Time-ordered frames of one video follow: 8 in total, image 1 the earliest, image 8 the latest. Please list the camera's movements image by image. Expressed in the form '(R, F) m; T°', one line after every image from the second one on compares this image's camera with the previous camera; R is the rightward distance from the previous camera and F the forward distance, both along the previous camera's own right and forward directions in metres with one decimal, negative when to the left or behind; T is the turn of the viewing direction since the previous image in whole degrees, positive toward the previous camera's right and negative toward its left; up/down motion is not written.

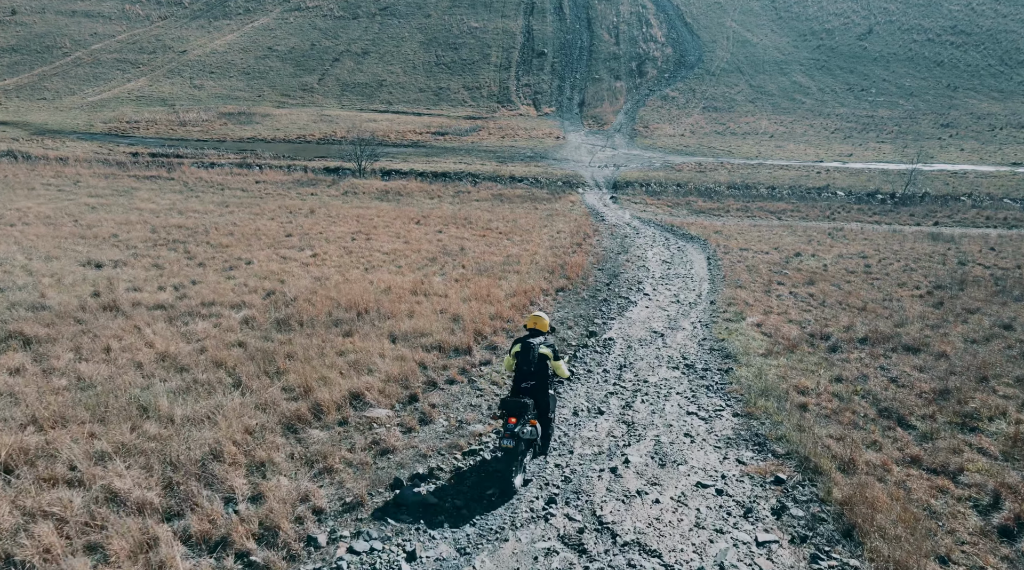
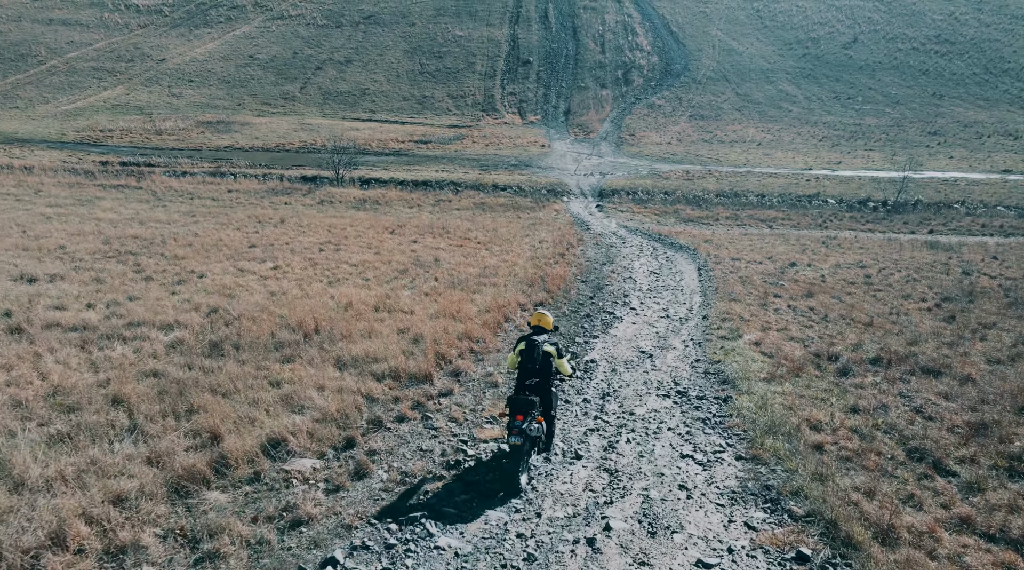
(+0.3, +1.8) m; +1°
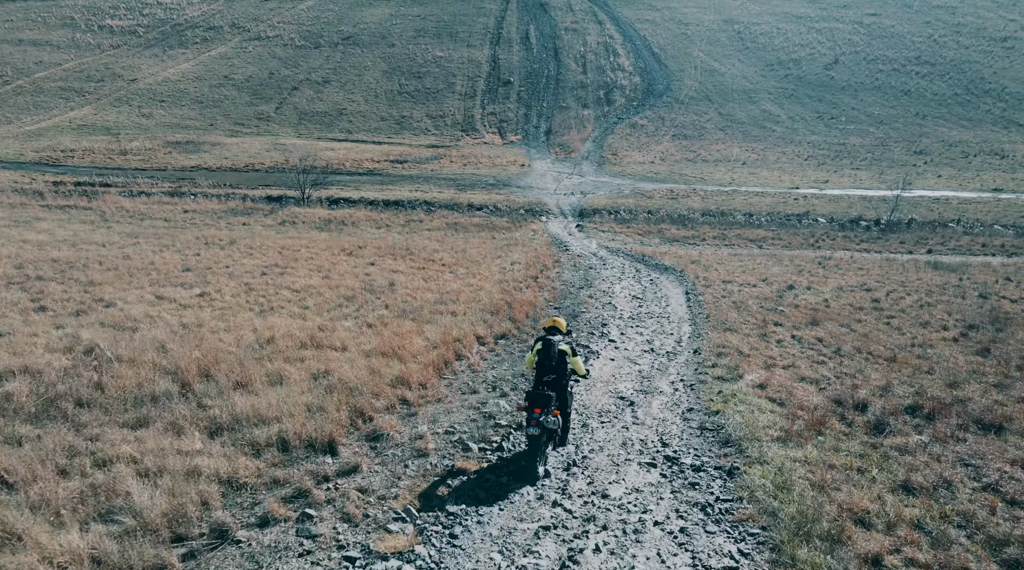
(+0.6, +3.0) m; +1°
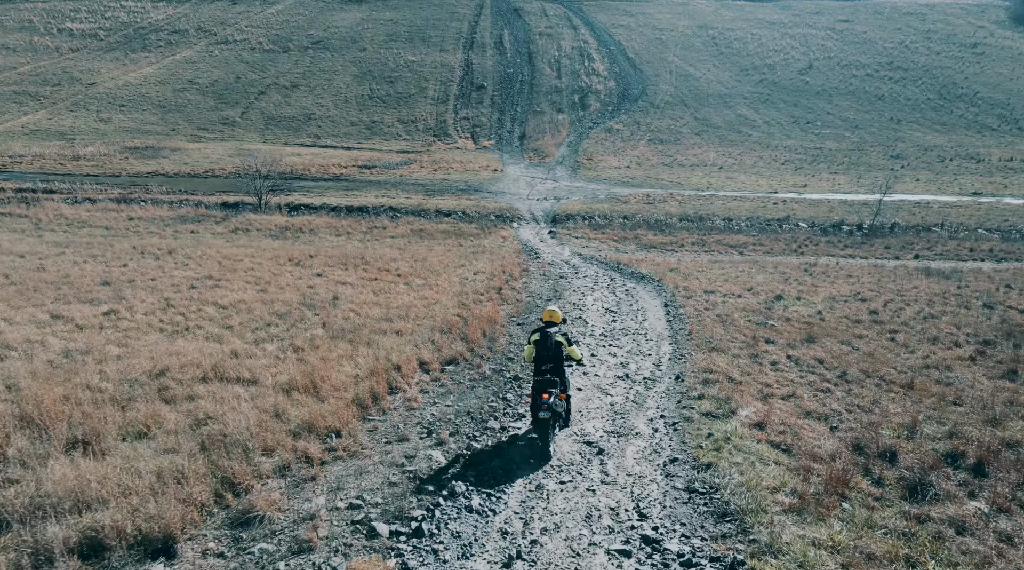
(+0.5, +2.5) m; +2°
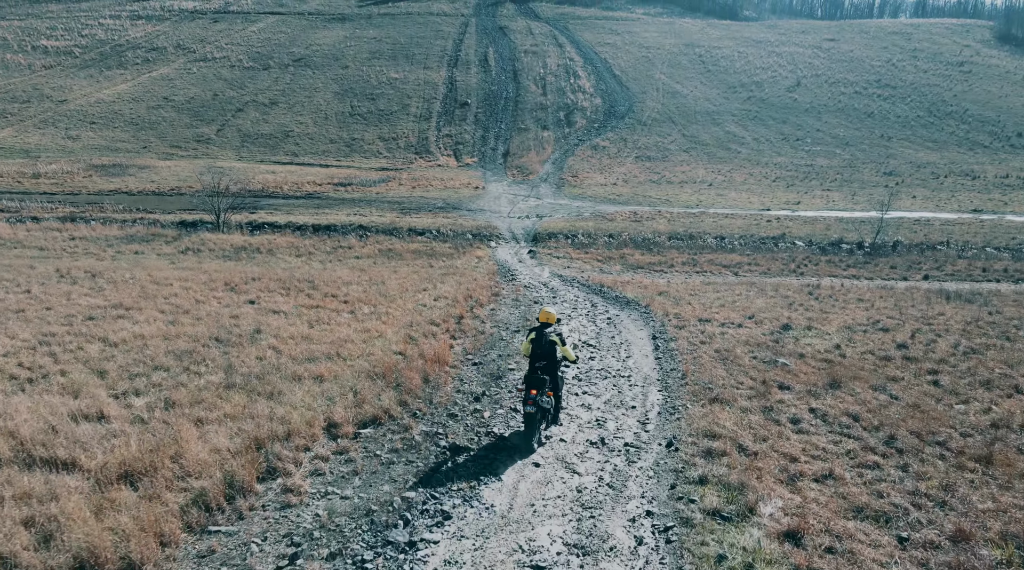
(+0.7, +3.5) m; +1°
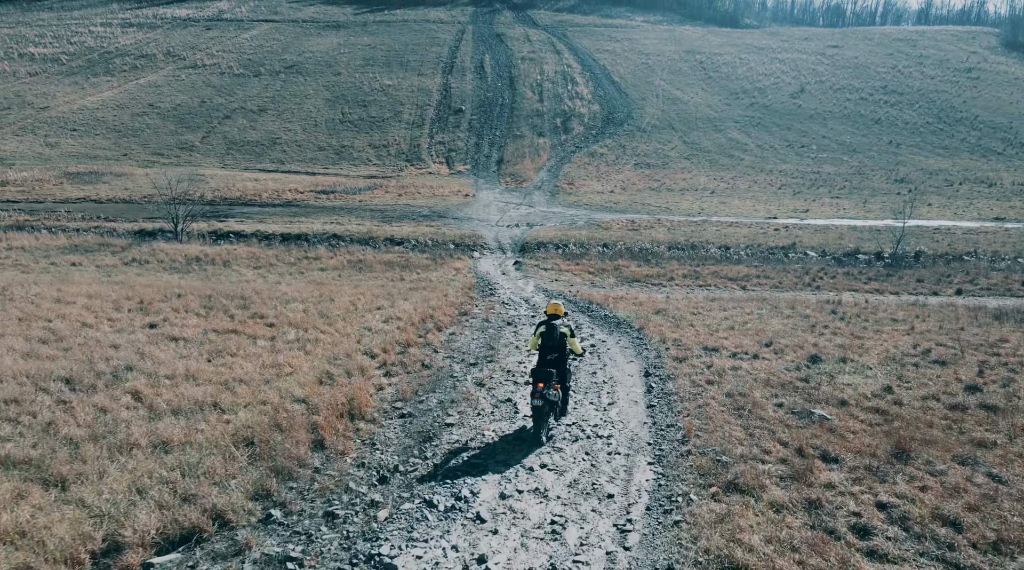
(+0.9, +4.1) m; 0°
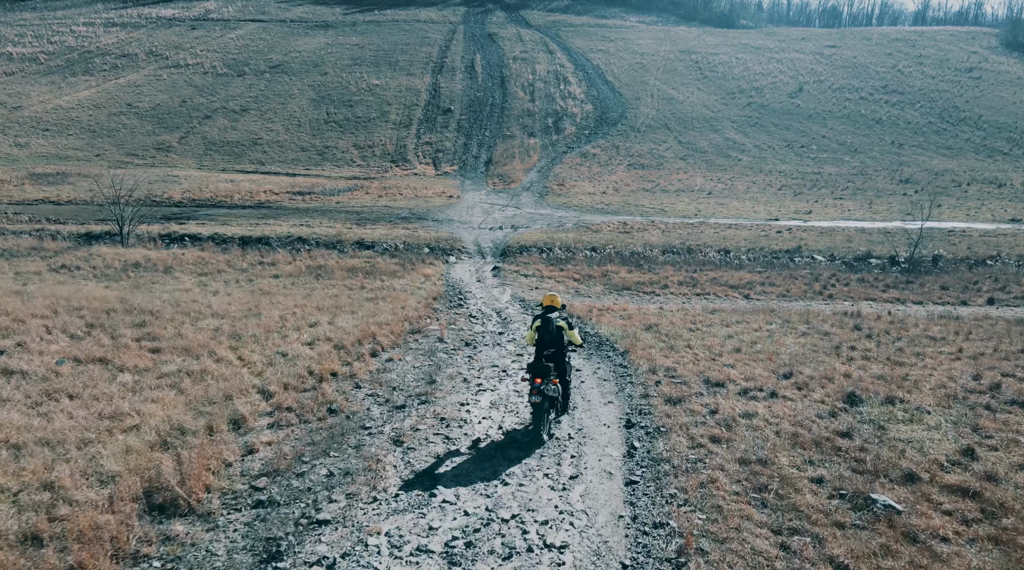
(+0.9, +3.9) m; 0°
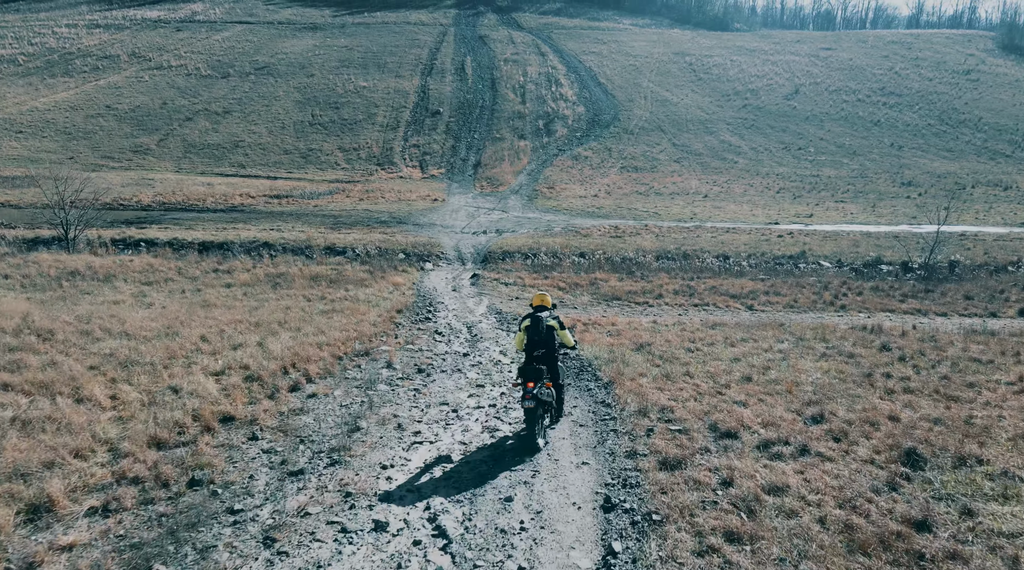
(+0.6, +3.1) m; 0°
